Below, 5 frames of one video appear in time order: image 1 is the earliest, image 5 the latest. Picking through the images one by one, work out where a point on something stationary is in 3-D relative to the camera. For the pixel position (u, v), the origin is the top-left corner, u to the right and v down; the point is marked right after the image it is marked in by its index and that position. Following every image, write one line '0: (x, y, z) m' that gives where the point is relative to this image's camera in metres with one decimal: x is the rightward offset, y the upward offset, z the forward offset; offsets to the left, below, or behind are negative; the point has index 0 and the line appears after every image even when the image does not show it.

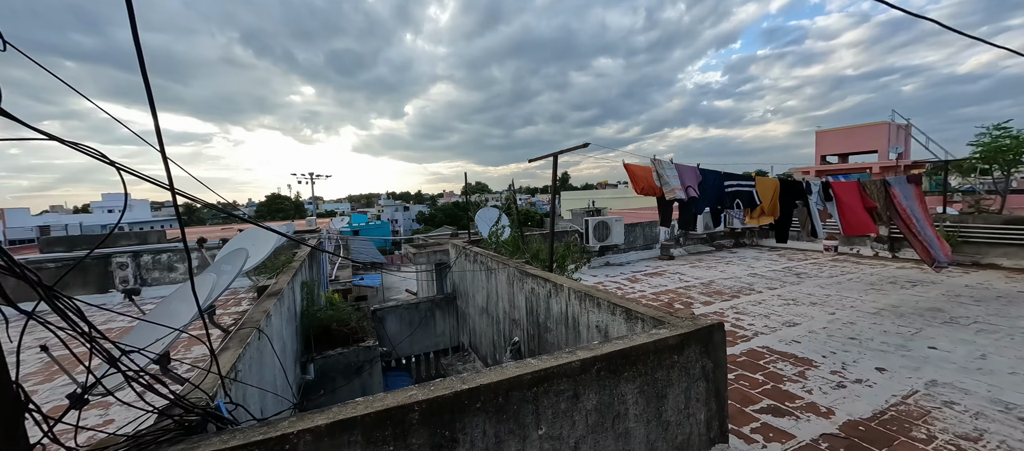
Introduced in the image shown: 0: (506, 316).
0: (-0.1, -1.4, +5.6) m
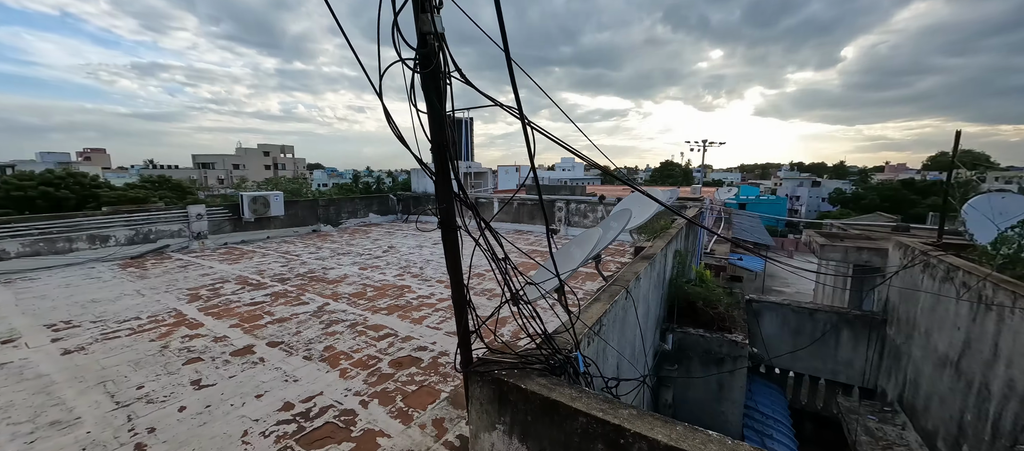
0: (+4.3, -1.4, +3.3) m
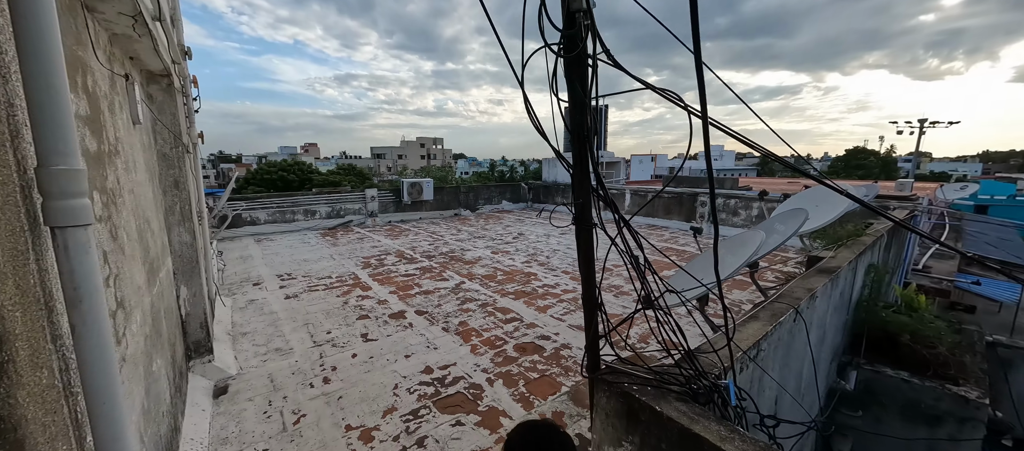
0: (+5.0, -1.6, +1.7) m
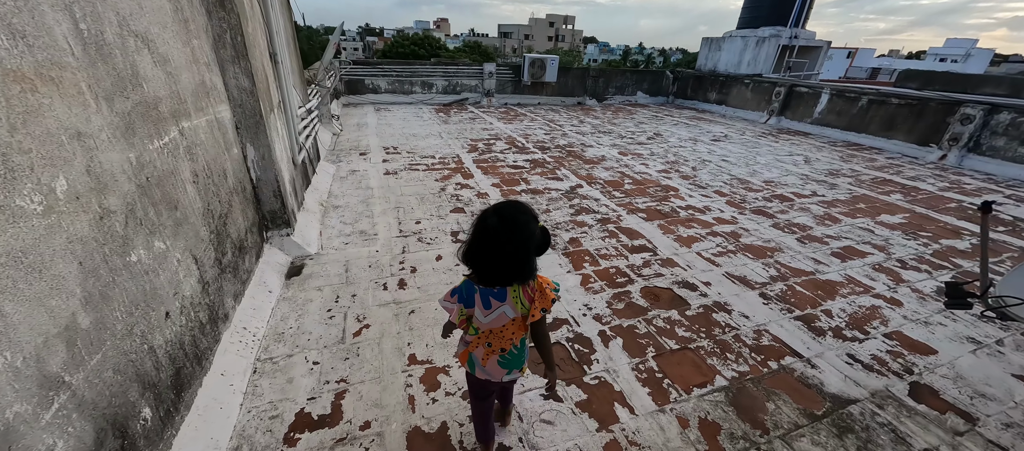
0: (+5.0, -2.2, -0.3) m
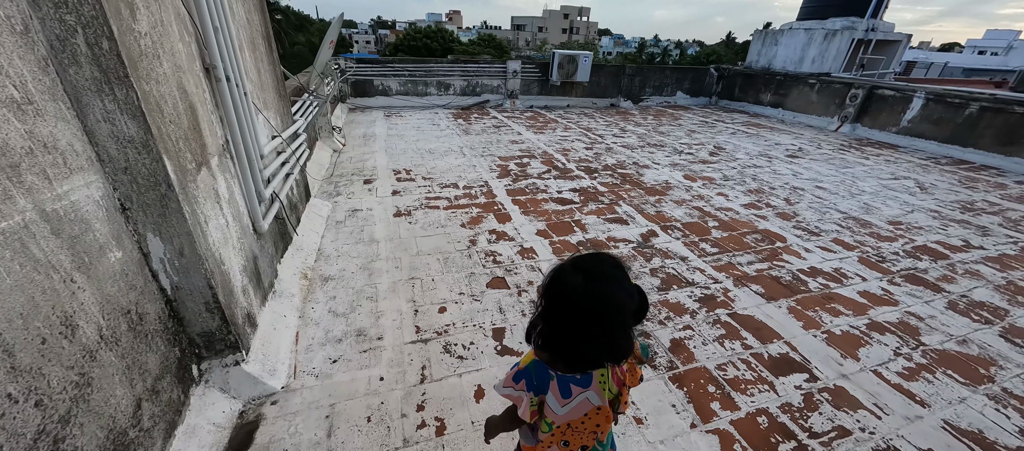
0: (+5.3, -2.8, -1.4) m
